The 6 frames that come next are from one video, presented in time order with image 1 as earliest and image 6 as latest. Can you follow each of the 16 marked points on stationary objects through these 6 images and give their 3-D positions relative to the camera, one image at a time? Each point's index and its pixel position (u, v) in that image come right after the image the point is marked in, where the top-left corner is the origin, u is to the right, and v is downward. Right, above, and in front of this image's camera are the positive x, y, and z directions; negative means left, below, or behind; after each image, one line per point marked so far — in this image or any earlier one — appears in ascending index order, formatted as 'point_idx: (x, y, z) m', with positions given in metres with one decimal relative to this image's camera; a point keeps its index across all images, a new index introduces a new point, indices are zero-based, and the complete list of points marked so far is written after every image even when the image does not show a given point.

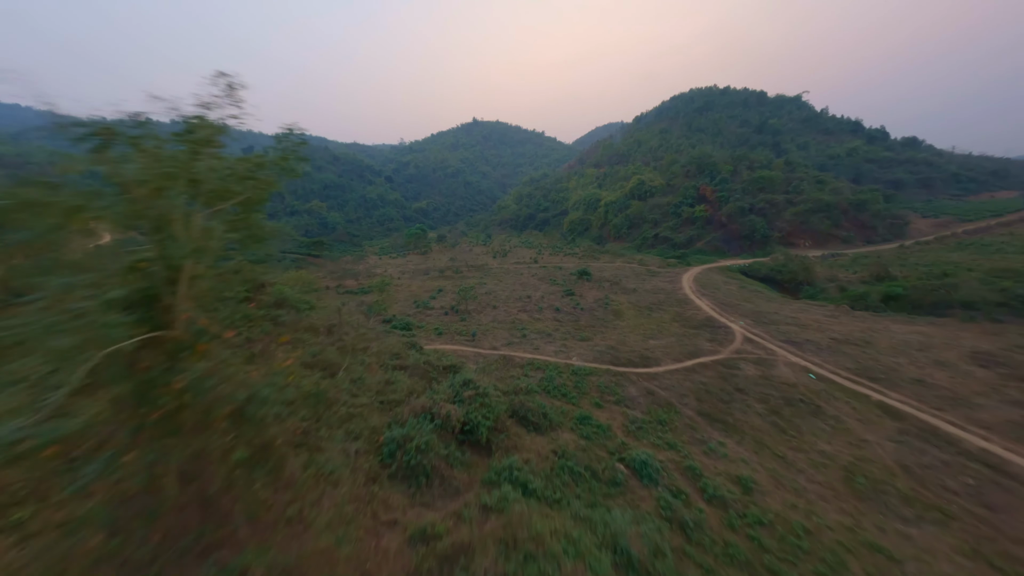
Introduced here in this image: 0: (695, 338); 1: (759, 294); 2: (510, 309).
0: (+8.0, -2.2, +13.8) m
1: (+15.4, -0.4, +19.8) m
2: (-0.1, -1.3, +19.0) m
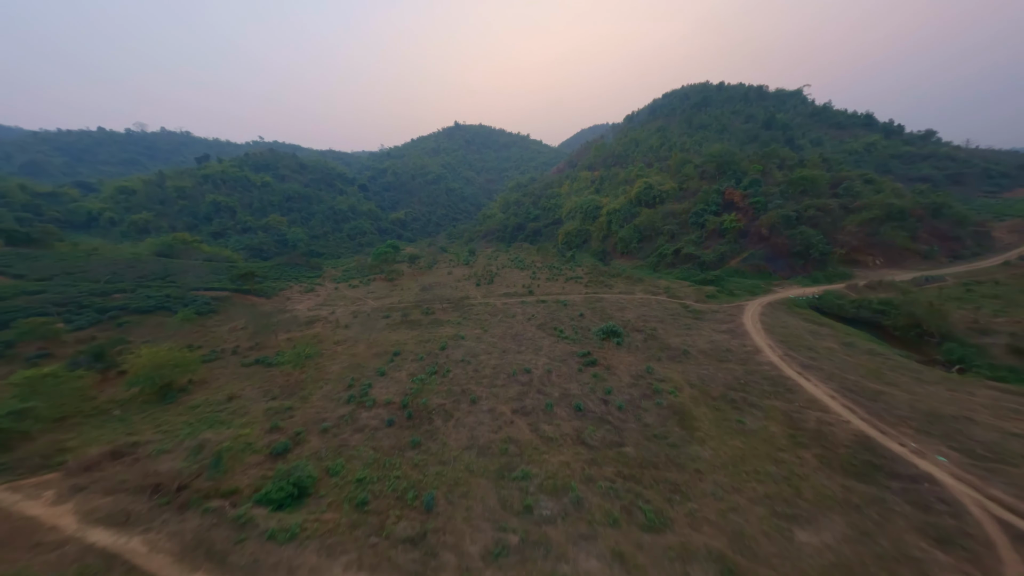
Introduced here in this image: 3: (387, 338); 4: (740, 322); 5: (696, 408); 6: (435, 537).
0: (+7.9, -4.9, +6.6) m
1: (+15.0, -2.9, +12.7) m
2: (-0.5, -4.3, +11.5) m
3: (-7.5, -3.0, +19.2) m
4: (+12.2, -1.8, +17.1) m
5: (+6.1, -4.0, +10.6) m
6: (-1.7, -5.4, +6.9) m
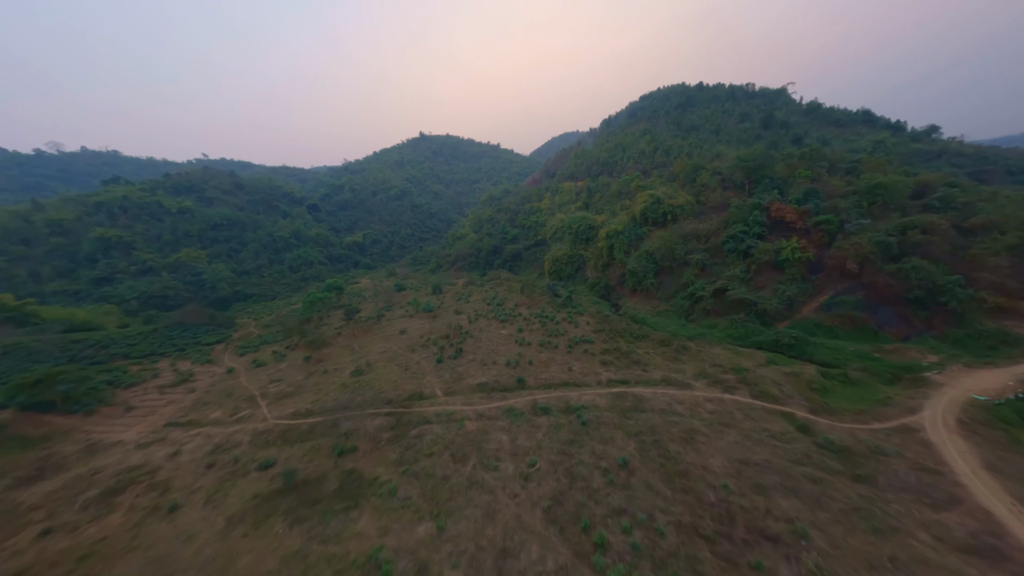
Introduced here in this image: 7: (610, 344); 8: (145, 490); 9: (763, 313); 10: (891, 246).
0: (+8.3, -8.5, -2.7) m
1: (+14.8, -6.2, +4.0) m
2: (-0.3, -8.5, +1.7) m
3: (-8.0, -7.9, +9.0) m
4: (+11.8, -5.4, +8.2) m
5: (+6.2, -7.8, +1.3) m
6: (-1.2, -9.6, -3.0) m
7: (+5.9, -3.4, +19.3) m
8: (-14.2, -7.7, +12.3) m
9: (+15.4, -1.5, +19.5) m
10: (+21.1, +2.4, +17.7) m
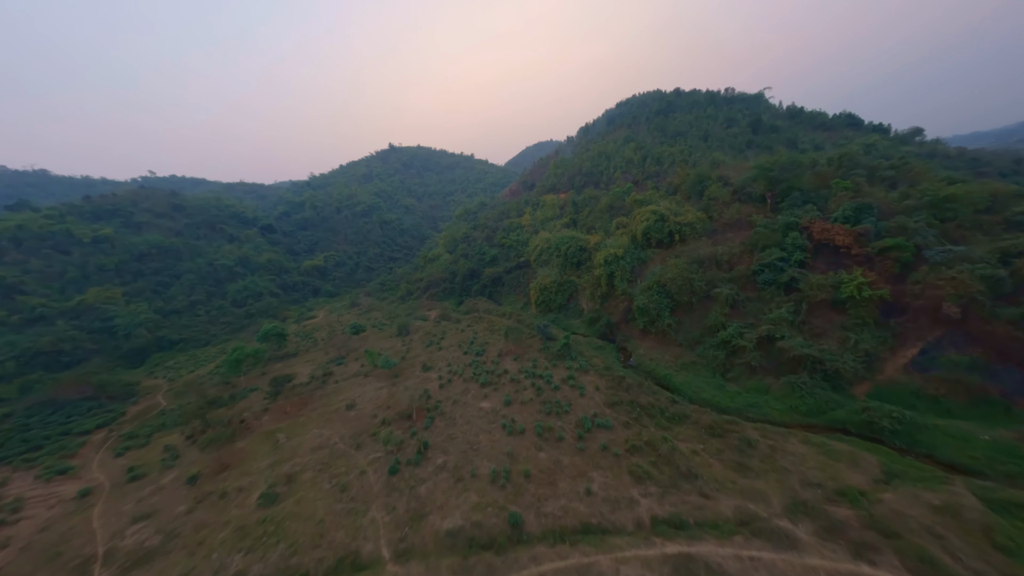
0: (+9.2, -10.5, -8.2) m
1: (+15.3, -8.2, -1.1) m
2: (+0.4, -11.1, -4.4) m
3: (-7.7, -11.0, +2.4) m
4: (+11.9, -7.7, +2.9) m
5: (+6.9, -10.1, -4.4) m
6: (-0.2, -12.1, -9.1) m
7: (+5.3, -6.2, +13.6) m
8: (-14.1, -11.2, +5.4) m
9: (+14.6, -3.9, +14.5) m
10: (+20.3, +0.3, +13.2) m
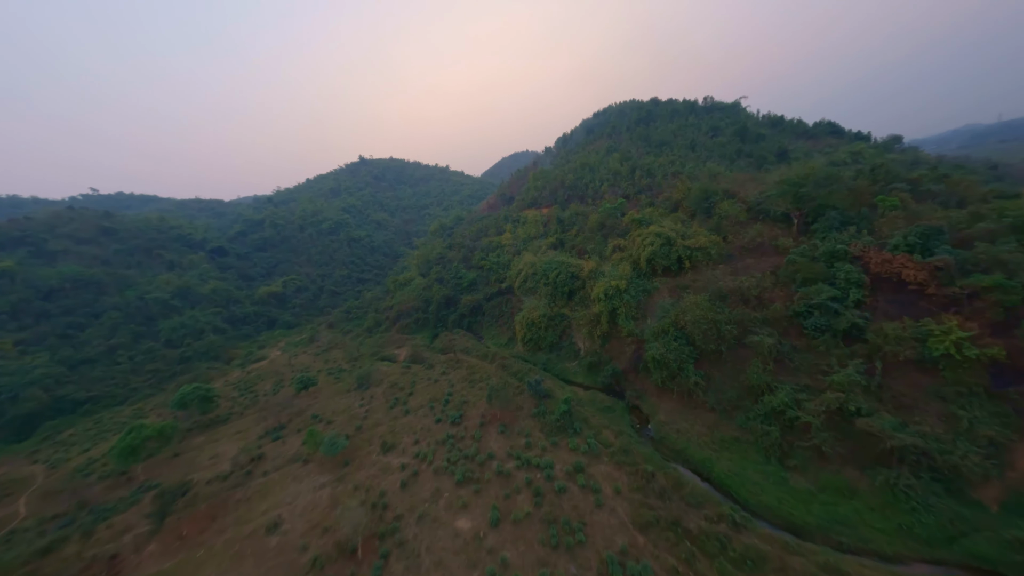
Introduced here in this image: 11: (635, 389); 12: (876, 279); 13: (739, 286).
0: (+10.5, -12.2, -12.8) m
1: (+16.0, -9.9, -5.2) m
2: (+1.4, -13.1, -9.5) m
3: (-7.1, -13.6, -3.2) m
4: (+12.4, -9.5, -1.4) m
5: (+7.9, -11.9, -9.0) m
6: (+1.2, -14.0, -14.3) m
7: (+5.1, -8.6, +8.9) m
8: (-13.6, -14.1, -0.6) m
9: (+14.3, -6.0, +10.4) m
10: (+19.9, -1.6, +9.5) m
11: (+7.4, -6.0, +19.1) m
12: (+16.8, +0.4, +14.8) m
13: (+13.0, +0.1, +18.2) m
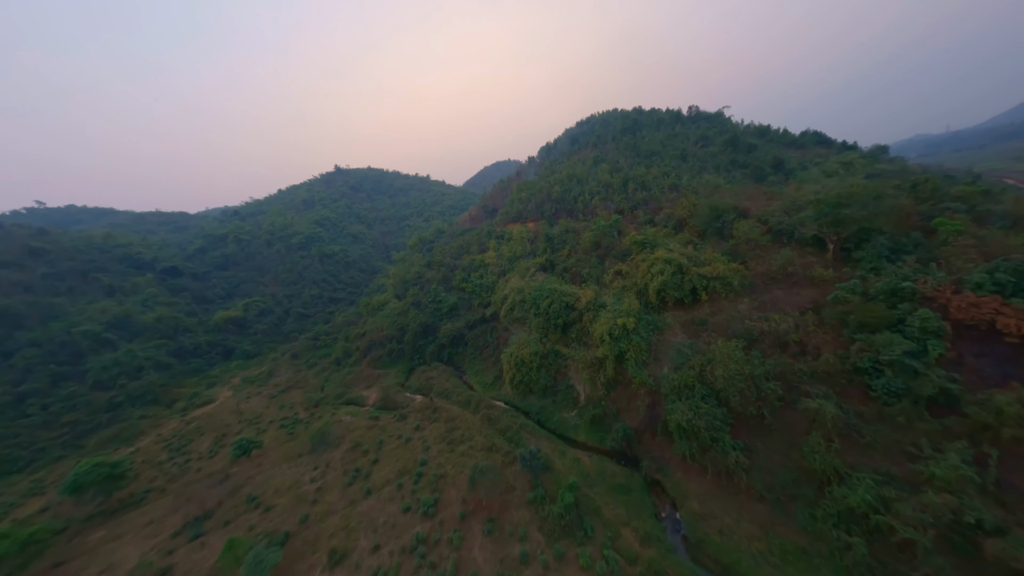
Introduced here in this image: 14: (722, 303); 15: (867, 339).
0: (+11.6, -13.5, -16.4) m
1: (+16.7, -11.3, -8.6) m
2: (+2.4, -14.7, -13.6) m
3: (-6.4, -15.5, -7.7) m
4: (+12.9, -11.1, -4.9) m
5: (+8.8, -13.4, -12.8) m
6: (+2.4, -15.5, -18.4) m
7: (+5.1, -10.5, +5.1) m
8: (-13.0, -16.2, -5.5) m
9: (+14.1, -7.8, +7.0) m
10: (+19.7, -3.3, +6.6) m
11: (+6.8, -8.2, +15.4) m
12: (+16.3, -1.5, +11.7) m
13: (+12.4, -1.9, +14.9) m
14: (+11.9, -0.9, +18.0) m
15: (+14.1, -2.0, +12.6) m
